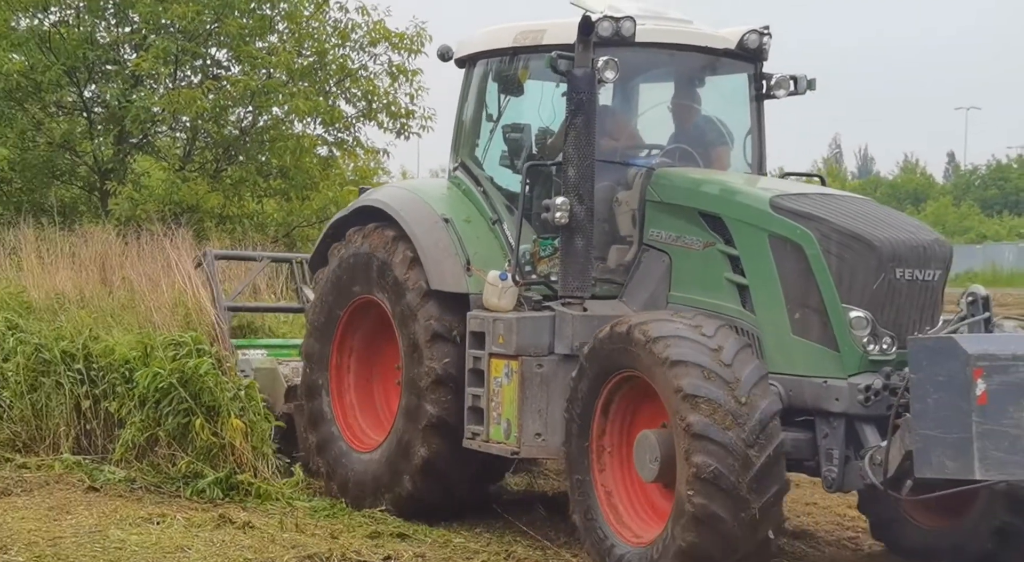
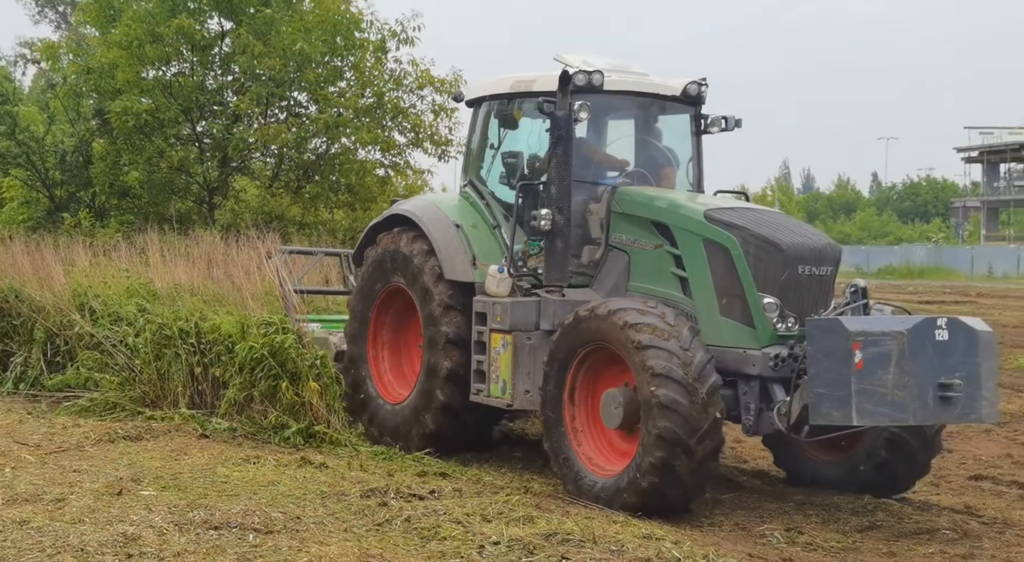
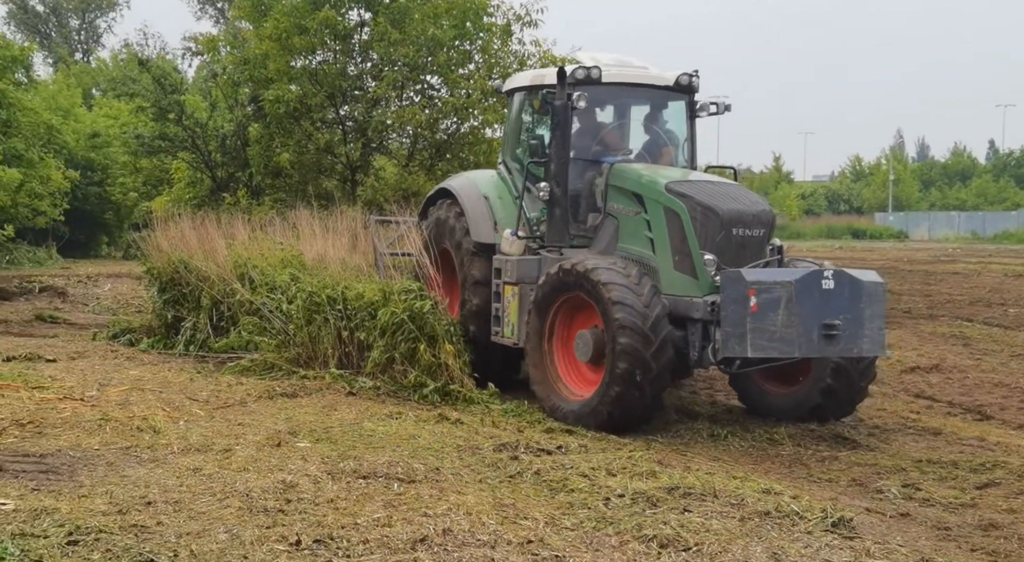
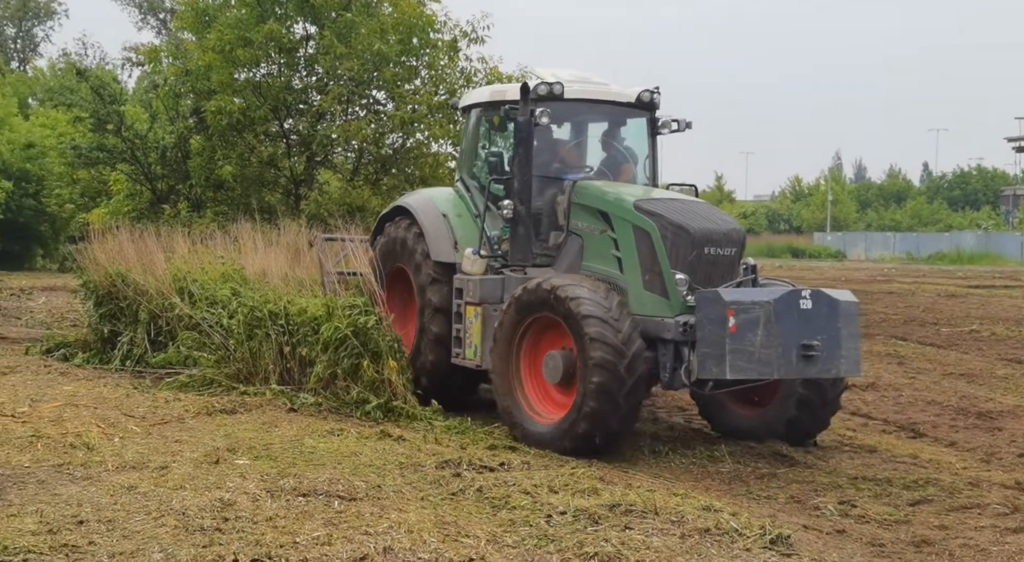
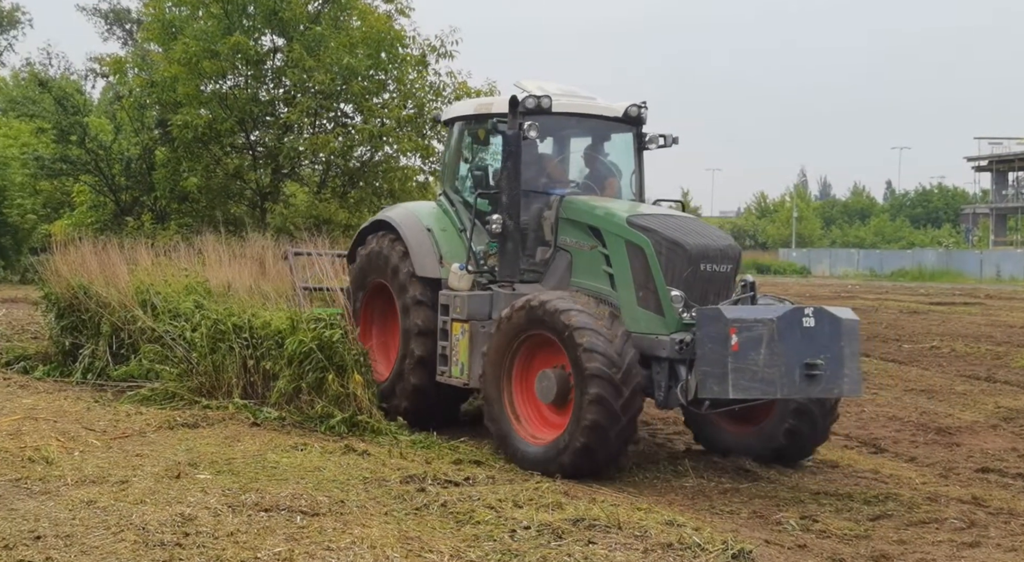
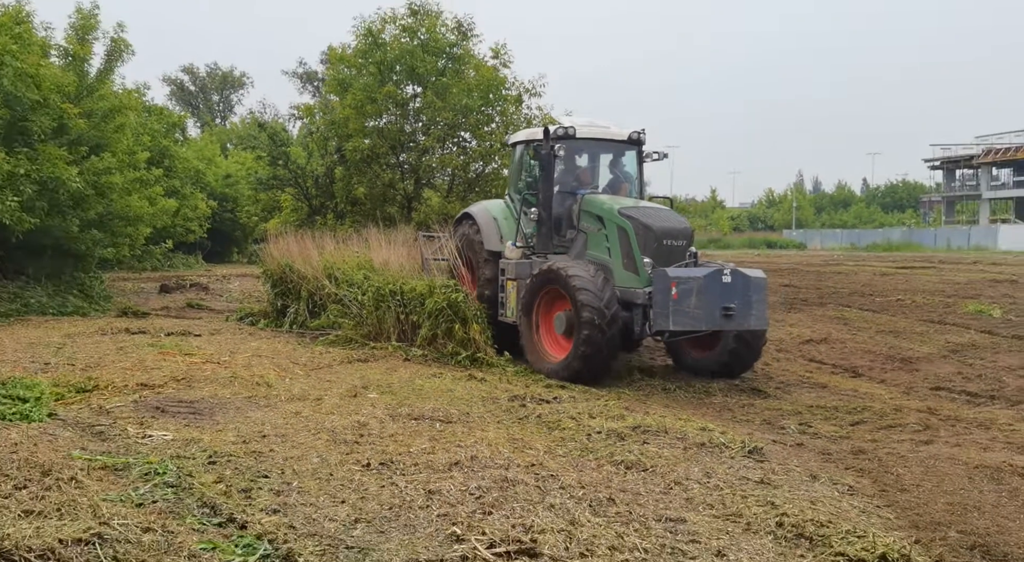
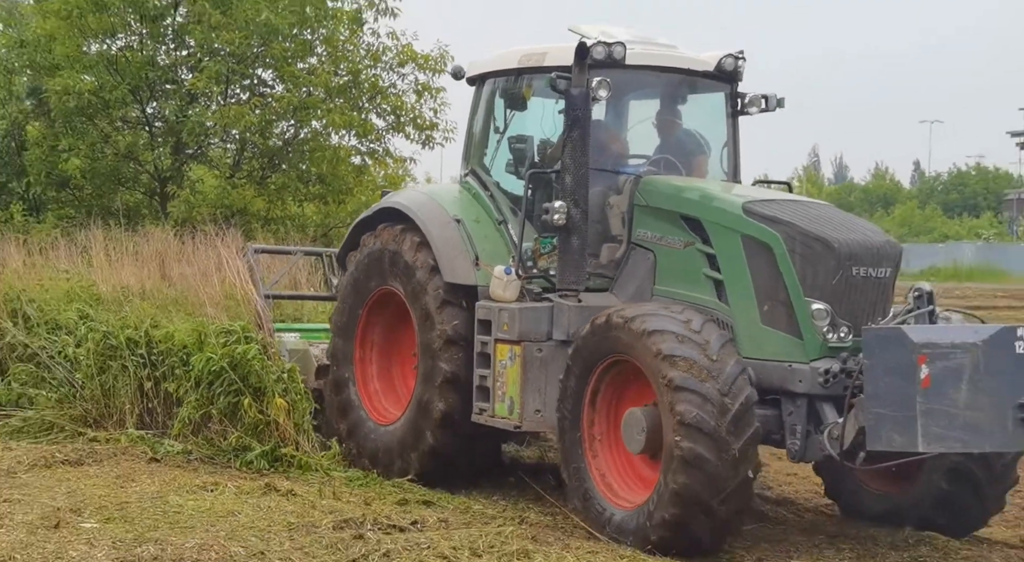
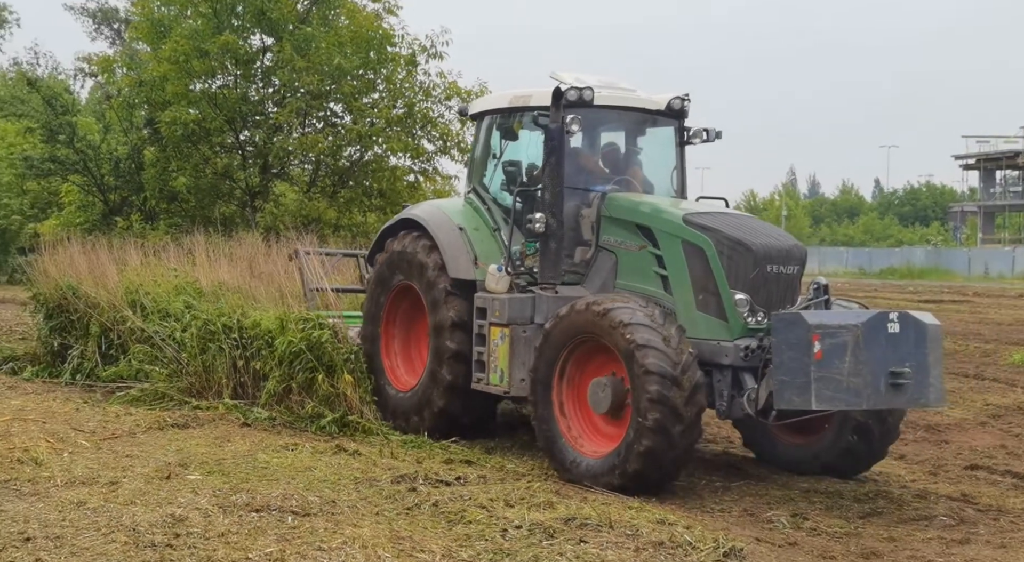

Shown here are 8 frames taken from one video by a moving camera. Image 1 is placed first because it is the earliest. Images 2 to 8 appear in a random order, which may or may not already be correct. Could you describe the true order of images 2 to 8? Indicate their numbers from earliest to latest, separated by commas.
7, 2, 8, 5, 4, 3, 6
